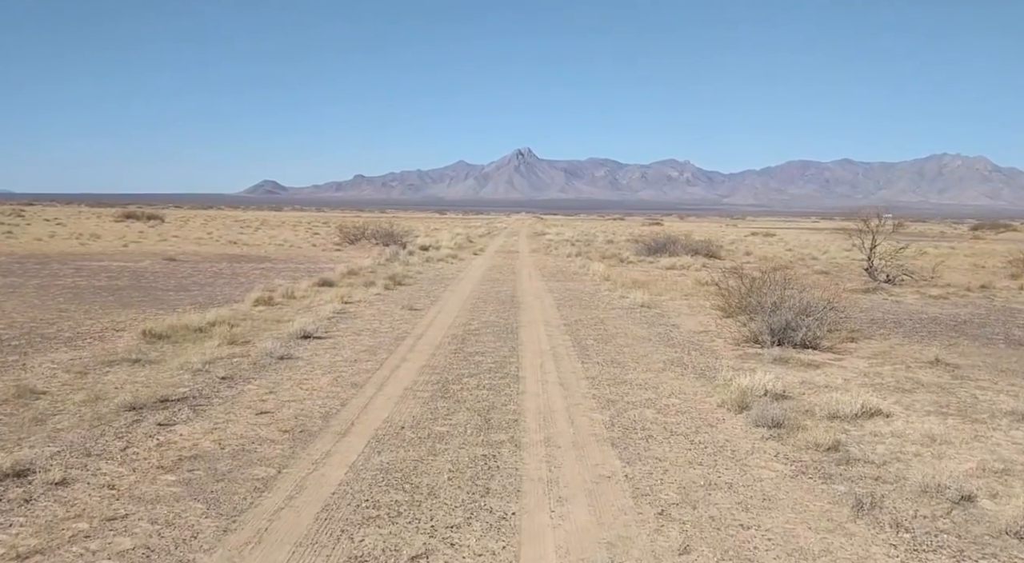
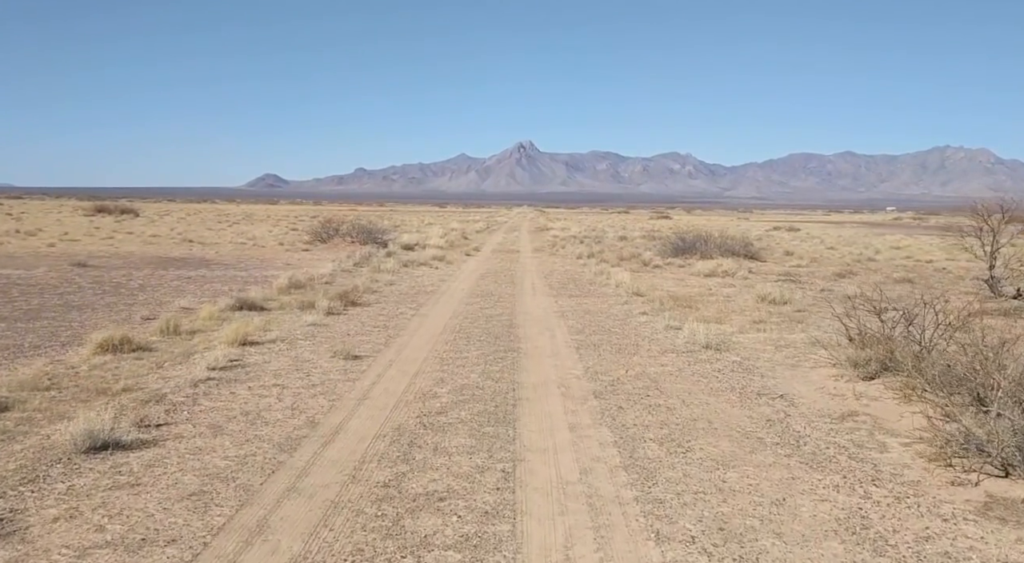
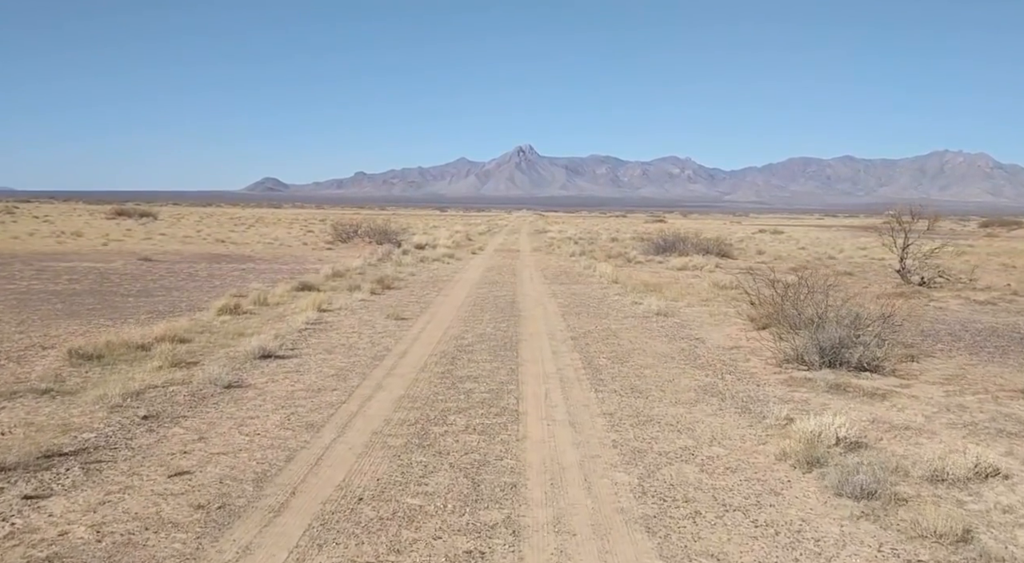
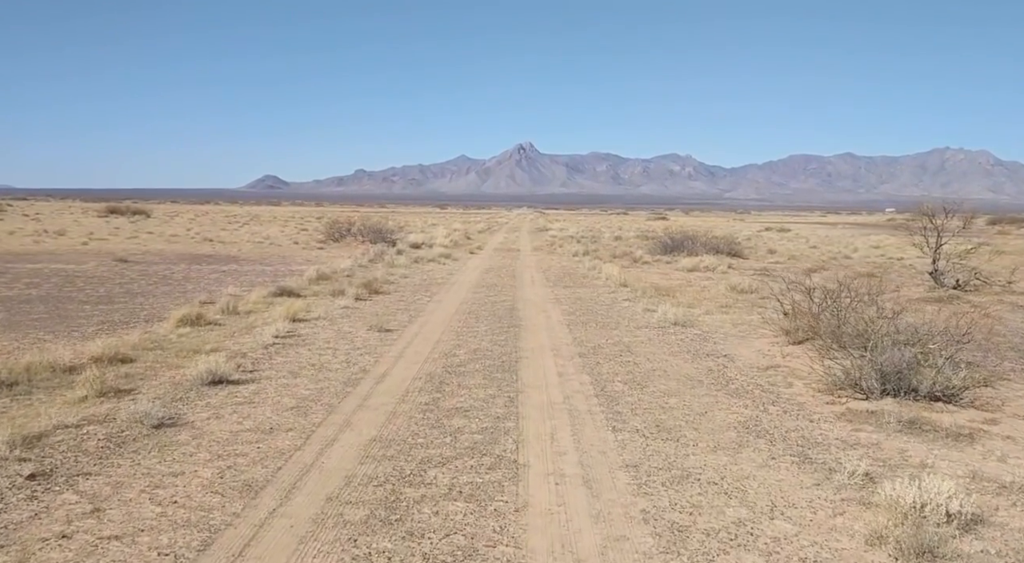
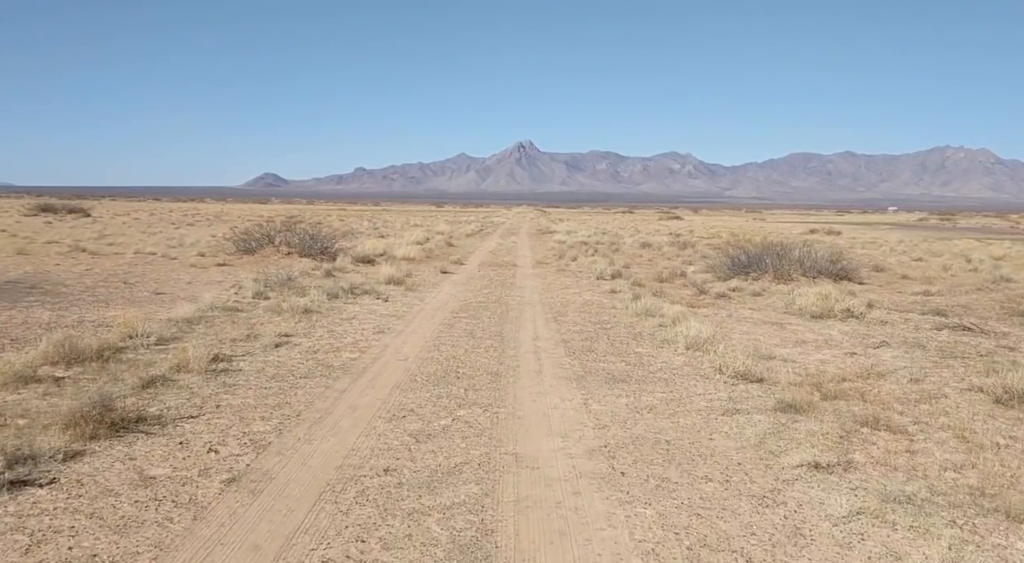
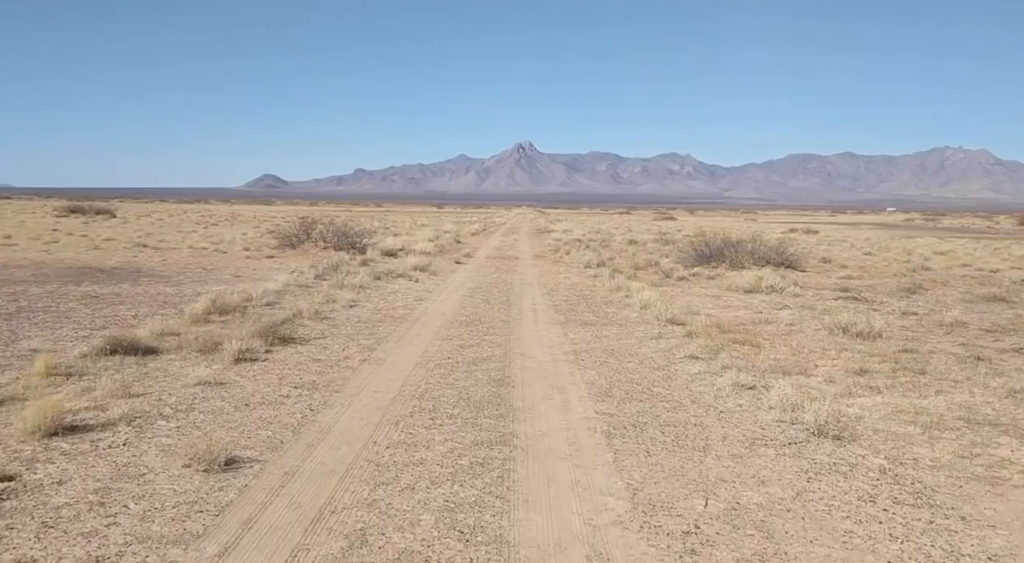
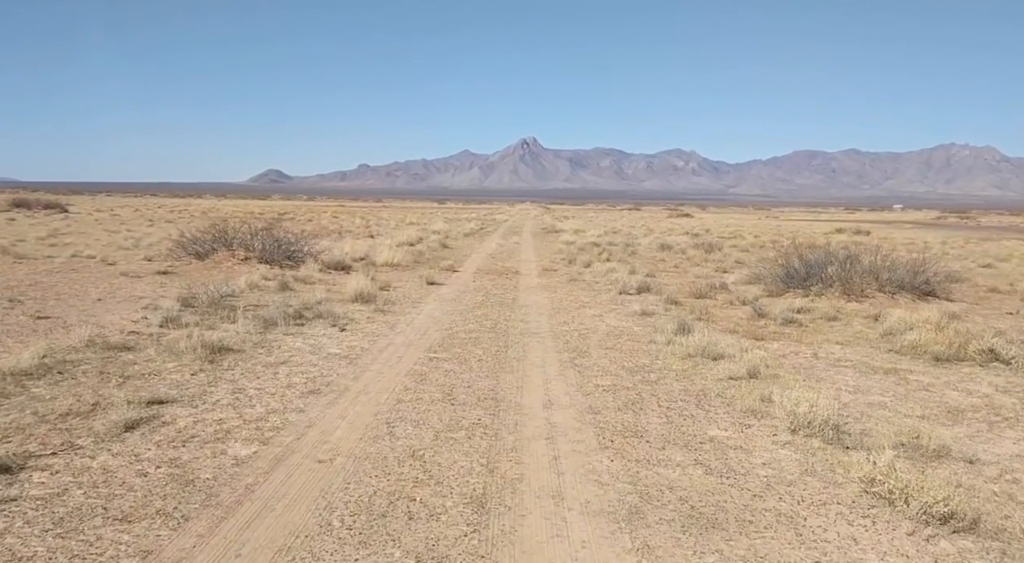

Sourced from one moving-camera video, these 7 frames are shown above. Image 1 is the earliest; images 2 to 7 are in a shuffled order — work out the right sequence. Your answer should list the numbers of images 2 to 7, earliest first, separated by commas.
3, 4, 2, 6, 5, 7
